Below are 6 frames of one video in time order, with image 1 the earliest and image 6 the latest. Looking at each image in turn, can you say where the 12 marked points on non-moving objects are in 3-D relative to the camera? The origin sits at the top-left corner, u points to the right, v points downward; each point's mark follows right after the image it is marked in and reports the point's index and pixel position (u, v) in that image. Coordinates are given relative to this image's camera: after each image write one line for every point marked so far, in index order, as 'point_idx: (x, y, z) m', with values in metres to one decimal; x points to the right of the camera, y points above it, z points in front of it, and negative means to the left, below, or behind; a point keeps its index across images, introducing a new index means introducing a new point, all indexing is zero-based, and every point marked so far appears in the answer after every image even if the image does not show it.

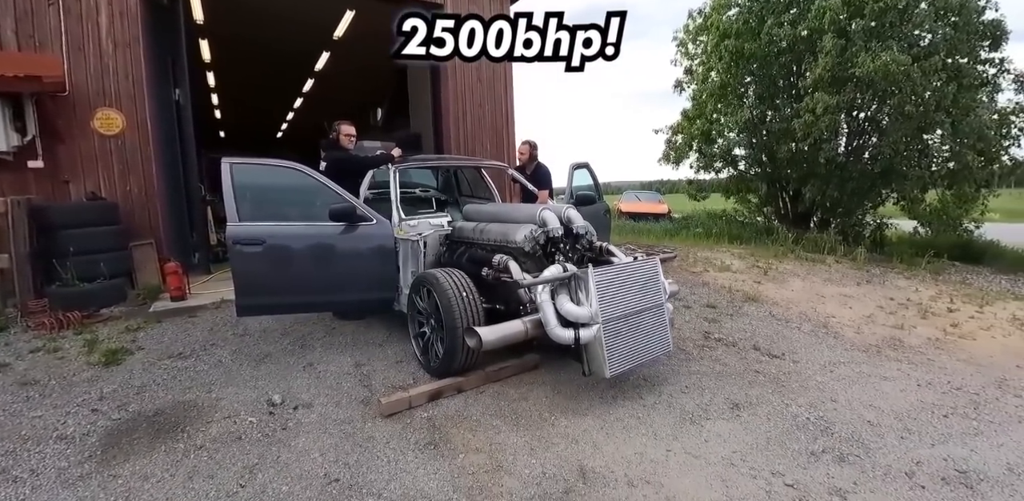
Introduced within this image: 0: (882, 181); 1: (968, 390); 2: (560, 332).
0: (+6.9, +1.3, +8.4) m
1: (+3.2, -1.0, +3.2) m
2: (+0.3, -0.5, +2.6) m
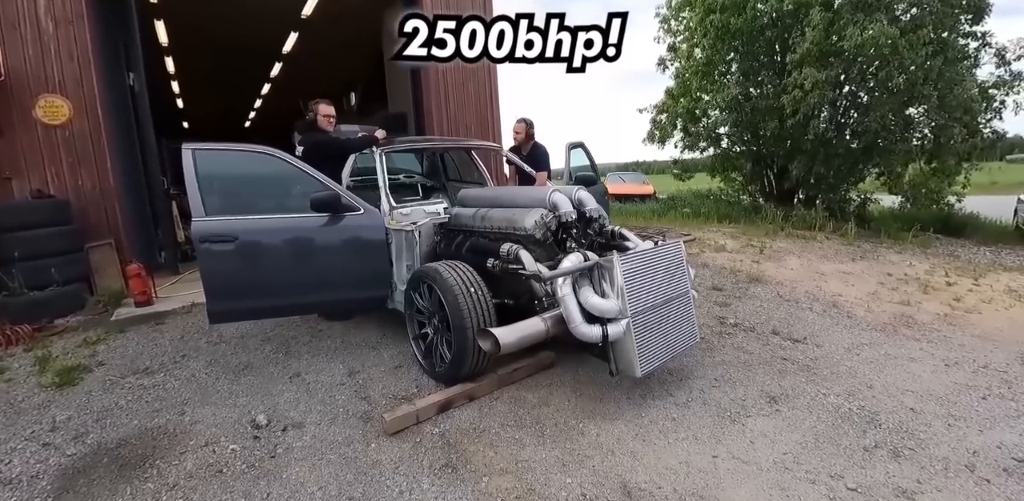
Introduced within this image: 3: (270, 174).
0: (+6.6, +1.8, +8.4) m
1: (+3.3, -0.8, +3.1) m
2: (+0.4, -0.4, +2.3) m
3: (-1.7, +0.5, +3.1) m
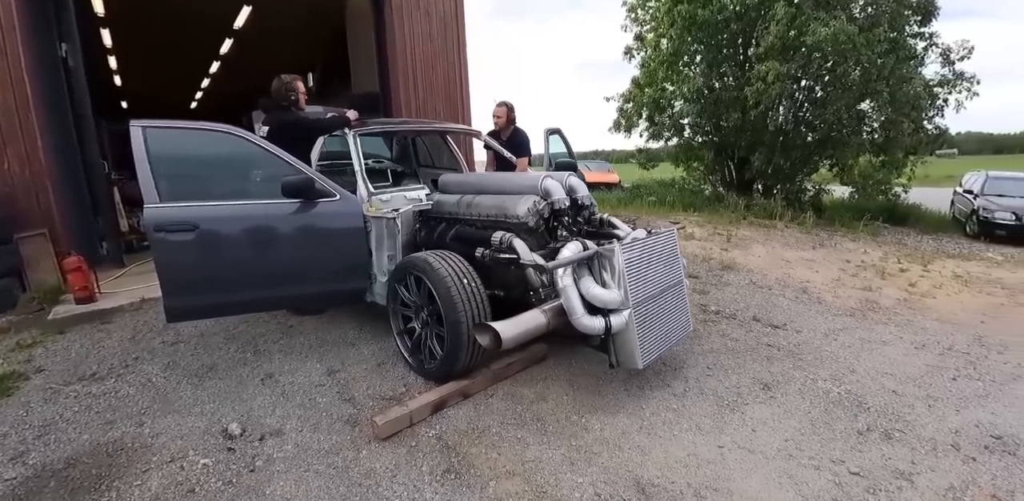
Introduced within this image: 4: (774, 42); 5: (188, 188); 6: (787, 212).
0: (+6.1, +2.0, +8.8) m
1: (+3.2, -0.7, +3.2) m
2: (+0.4, -0.3, +2.2) m
3: (-1.8, +0.6, +2.9) m
4: (+4.6, +3.7, +7.9) m
5: (-1.9, +0.4, +2.7) m
6: (+5.5, +0.8, +8.9) m
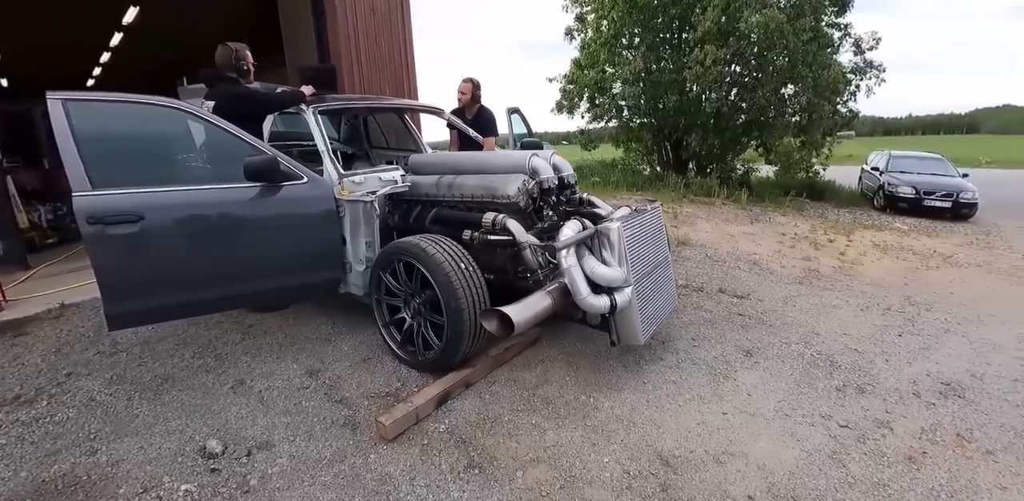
0: (+5.0, +2.5, +9.4) m
1: (+3.1, -0.5, +3.6) m
2: (+0.4, -0.2, +2.2) m
3: (-1.9, +0.6, +2.5) m
4: (+3.7, +4.1, +8.3) m
5: (-2.0, +0.4, +2.3) m
6: (+4.4, +1.3, +9.5) m
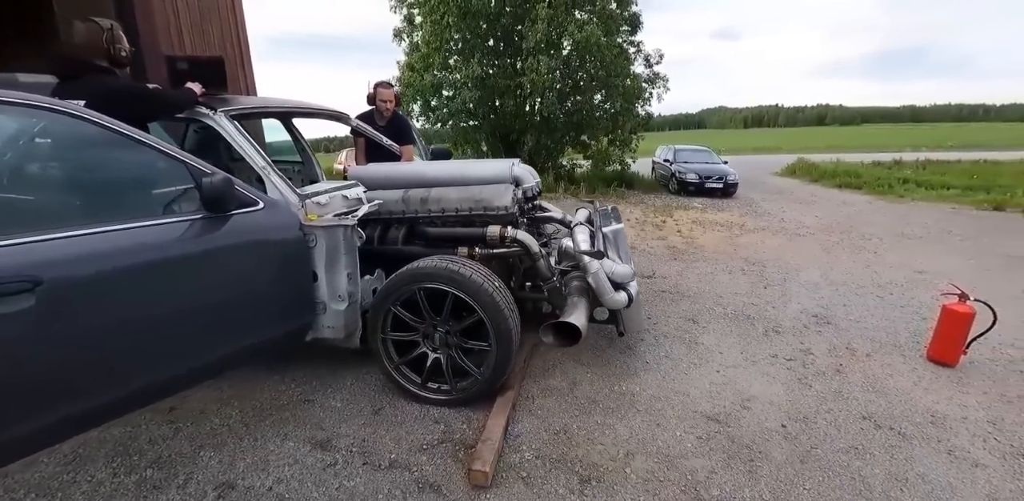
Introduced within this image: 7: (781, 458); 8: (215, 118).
0: (+1.5, +2.9, +10.7) m
1: (+2.4, -0.2, +4.7) m
2: (+0.5, -0.2, +2.3) m
3: (-1.7, +0.3, +1.7) m
4: (+0.5, +4.3, +9.1) m
5: (-1.8, +0.1, +1.5) m
6: (+1.1, +1.5, +10.6) m
7: (+1.2, -0.9, +1.9) m
8: (-1.6, +0.7, +2.3) m
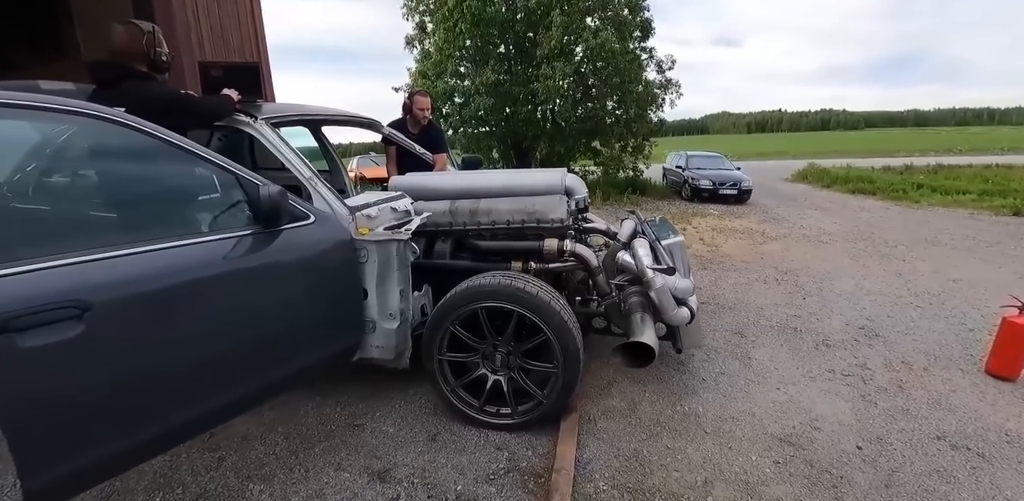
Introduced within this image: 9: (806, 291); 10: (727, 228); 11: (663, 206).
0: (+1.8, +2.7, +10.7) m
1: (+2.7, -0.3, +4.6) m
2: (+0.8, -0.3, +2.2) m
3: (-1.4, +0.3, +1.6) m
4: (+0.8, +4.2, +9.1) m
5: (-1.5, 0.0, +1.4) m
6: (+1.4, +1.4, +10.5) m
7: (+1.4, -1.0, +1.8) m
8: (-1.3, +0.6, +2.2) m
9: (+2.7, -0.4, +4.2) m
10: (+3.5, +0.4, +7.3) m
11: (+3.2, +1.0, +9.7) m
